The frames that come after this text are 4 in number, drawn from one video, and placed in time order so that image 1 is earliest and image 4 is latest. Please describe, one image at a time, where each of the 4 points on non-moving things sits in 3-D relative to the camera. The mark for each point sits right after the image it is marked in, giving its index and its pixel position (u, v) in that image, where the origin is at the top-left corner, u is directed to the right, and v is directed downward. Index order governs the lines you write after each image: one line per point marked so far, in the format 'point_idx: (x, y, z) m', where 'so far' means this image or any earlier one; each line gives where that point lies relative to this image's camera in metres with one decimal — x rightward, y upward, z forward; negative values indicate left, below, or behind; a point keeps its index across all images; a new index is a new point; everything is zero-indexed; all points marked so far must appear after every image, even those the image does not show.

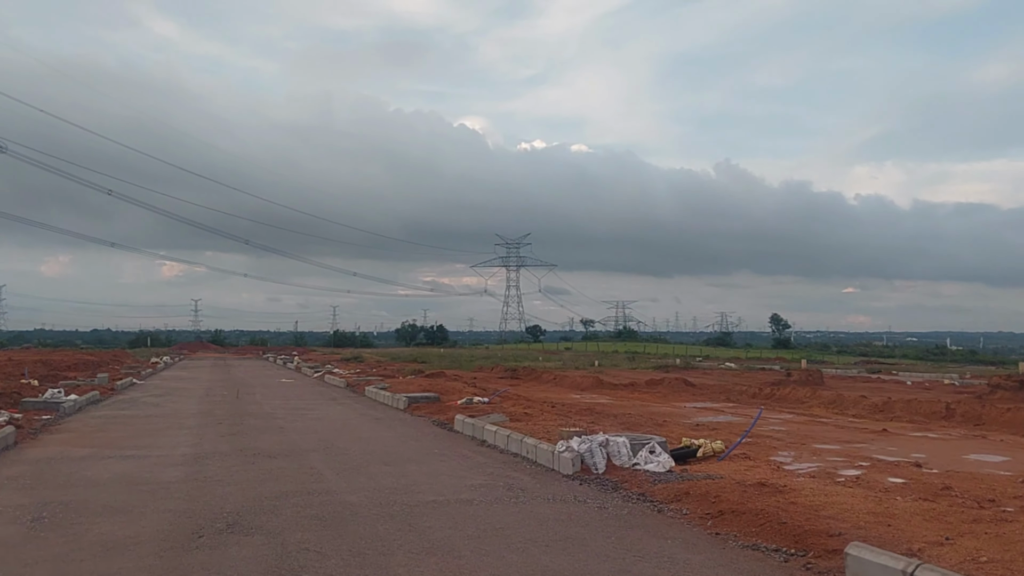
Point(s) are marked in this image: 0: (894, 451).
0: (+6.9, -2.9, +18.2) m
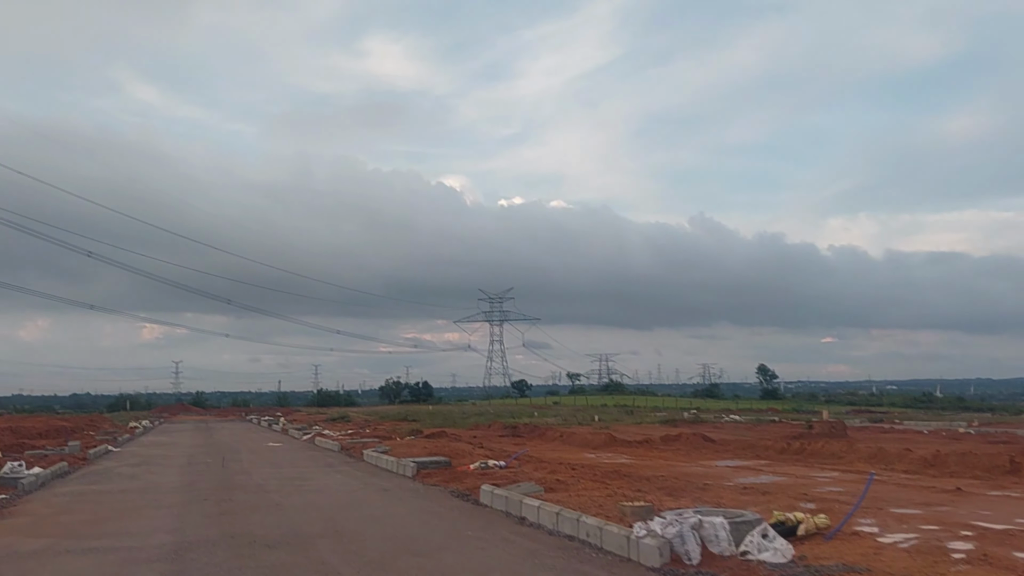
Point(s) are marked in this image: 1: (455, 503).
0: (+7.5, -3.6, +15.8) m
1: (-0.8, -3.2, +14.9) m
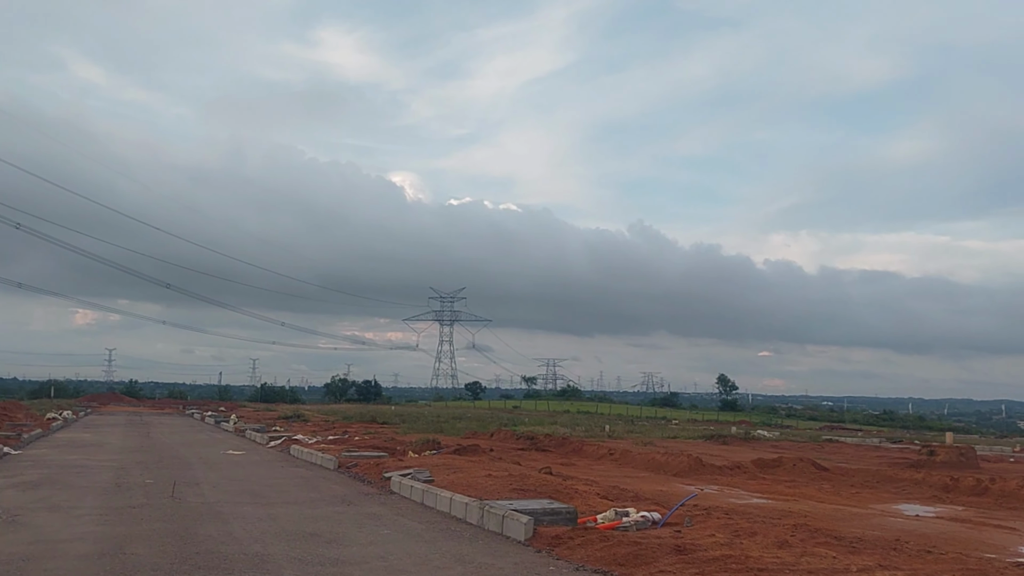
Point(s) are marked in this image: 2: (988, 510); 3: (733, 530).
0: (+9.9, -3.0, +7.2) m
1: (+1.6, -2.2, +5.9) m
2: (+9.2, -4.2, +19.5) m
3: (+2.8, -3.0, +12.6) m
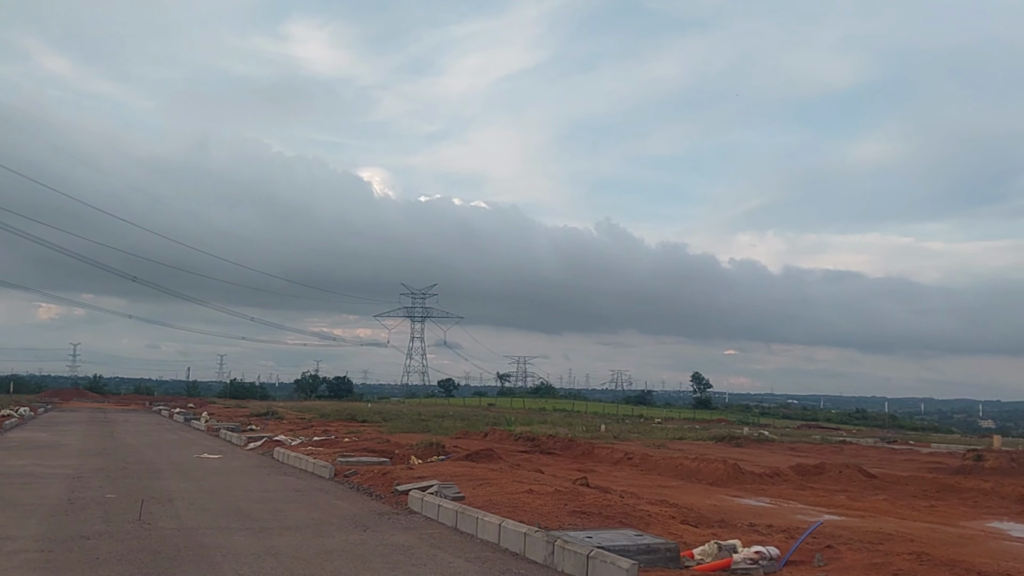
0: (+10.8, -2.7, +4.5) m
1: (+2.6, -1.9, +3.0) m
2: (+9.7, -4.0, +16.7) m
3: (+3.5, -2.7, +9.7) m
